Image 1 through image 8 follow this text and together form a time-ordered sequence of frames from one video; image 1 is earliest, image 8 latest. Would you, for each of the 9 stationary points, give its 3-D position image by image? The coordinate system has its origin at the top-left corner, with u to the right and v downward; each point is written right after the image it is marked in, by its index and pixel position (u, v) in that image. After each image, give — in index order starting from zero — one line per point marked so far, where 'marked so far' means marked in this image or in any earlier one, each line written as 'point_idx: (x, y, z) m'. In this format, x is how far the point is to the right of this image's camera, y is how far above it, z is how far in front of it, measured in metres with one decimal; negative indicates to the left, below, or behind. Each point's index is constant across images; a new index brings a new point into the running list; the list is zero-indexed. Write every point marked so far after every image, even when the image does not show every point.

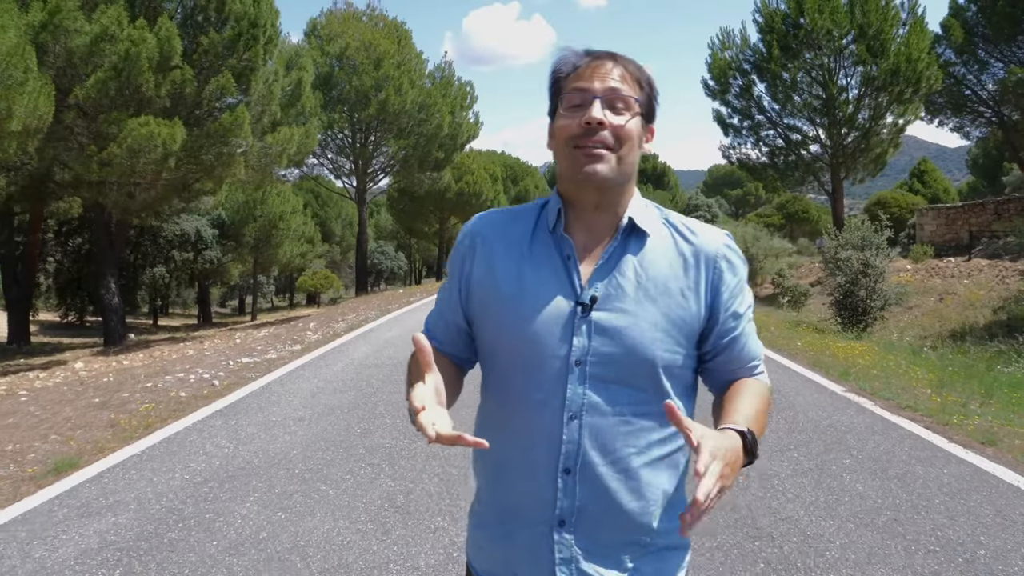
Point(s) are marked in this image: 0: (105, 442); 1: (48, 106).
0: (-3.0, -1.1, +5.8) m
1: (-7.4, +2.9, +12.6) m
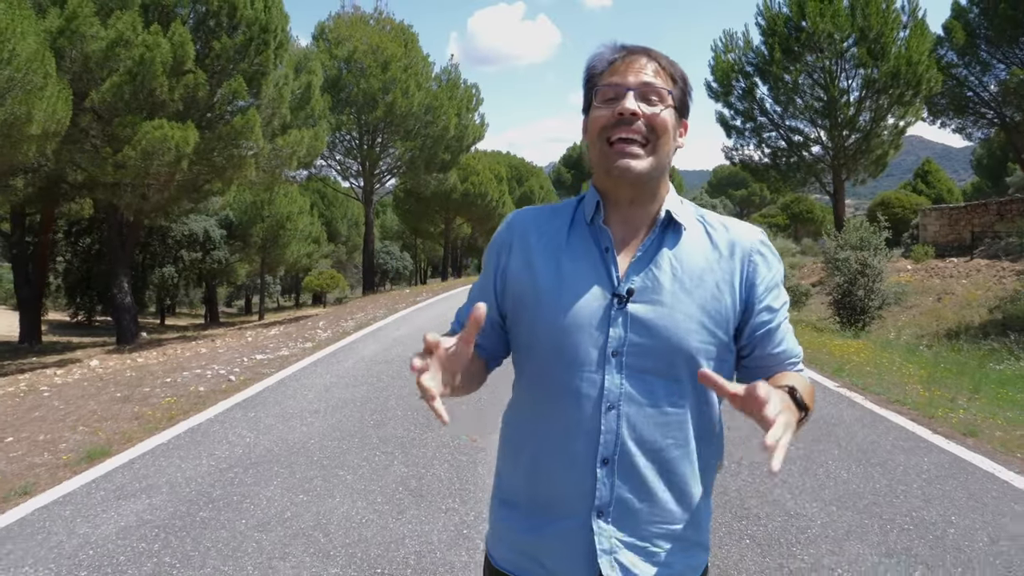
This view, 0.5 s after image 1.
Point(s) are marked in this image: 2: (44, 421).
0: (-2.9, -1.1, +6.1) m
1: (-7.4, +2.9, +13.0) m
2: (-4.4, -1.2, +7.4) m
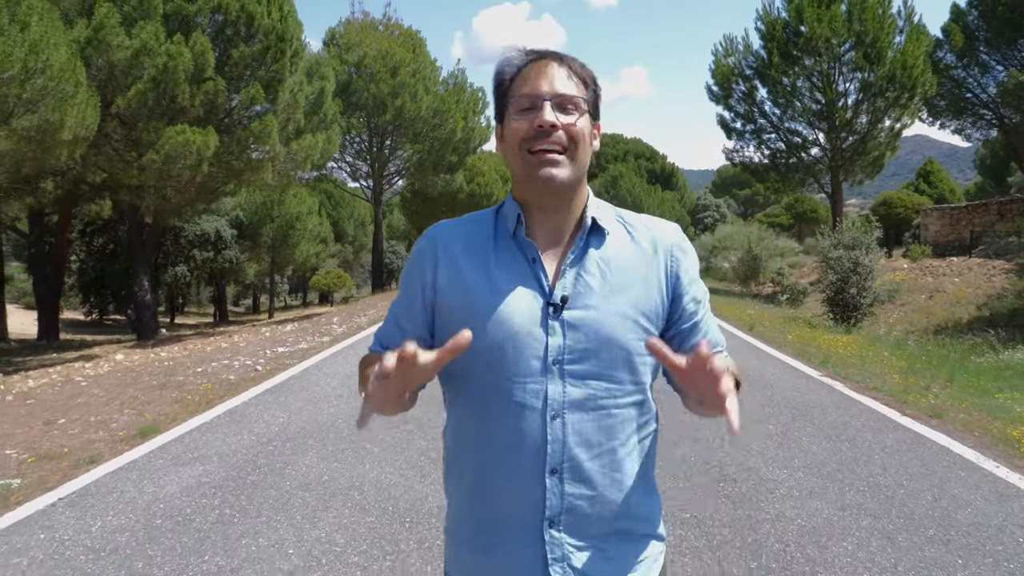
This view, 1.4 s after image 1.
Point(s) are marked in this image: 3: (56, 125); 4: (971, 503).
0: (-2.9, -1.1, +6.8) m
1: (-7.3, +3.0, +13.7) m
2: (-4.3, -1.2, +8.0) m
3: (-7.4, +2.7, +12.9) m
4: (+2.6, -1.2, +4.4) m
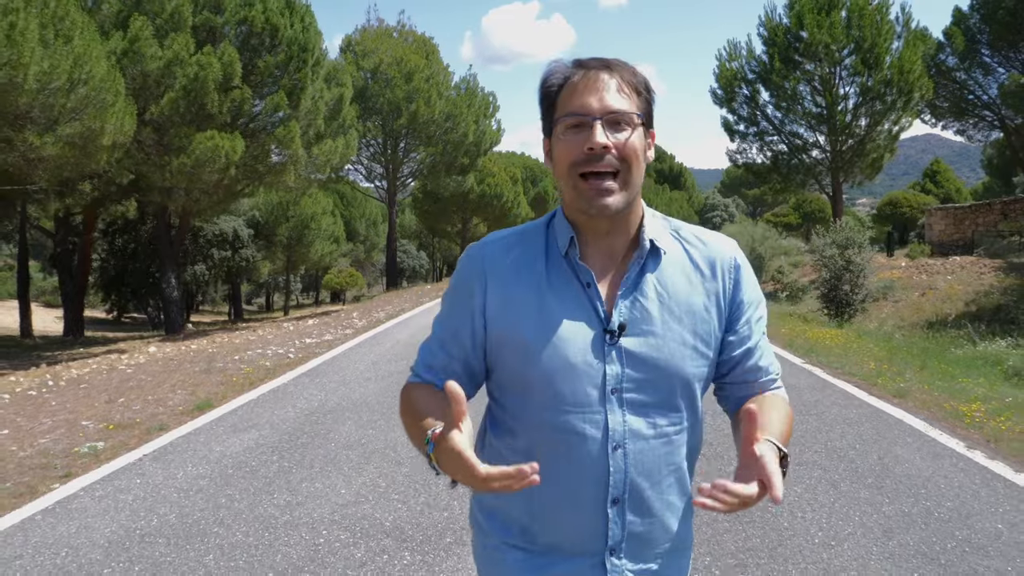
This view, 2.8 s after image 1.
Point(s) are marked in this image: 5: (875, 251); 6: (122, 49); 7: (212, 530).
0: (-2.8, -1.0, +7.7) m
1: (-7.1, +3.0, +14.6) m
2: (-4.2, -1.1, +8.9) m
3: (-7.3, +2.8, +13.9) m
4: (+2.6, -1.1, +5.2) m
5: (+7.6, +0.8, +16.4) m
6: (-7.4, +4.5, +15.0) m
7: (-1.5, -1.2, +4.0) m
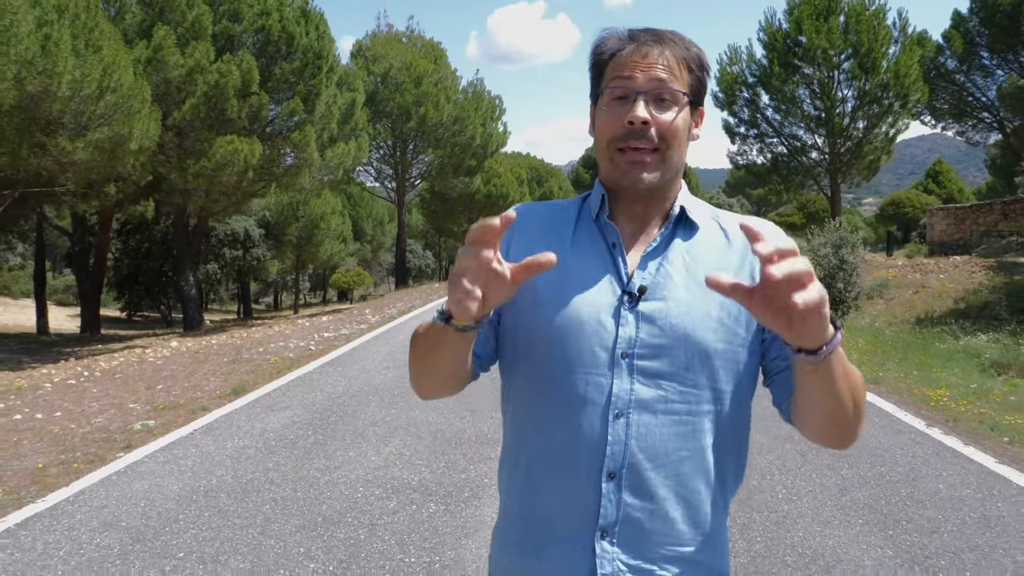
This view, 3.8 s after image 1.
0: (-2.7, -1.0, +8.4) m
1: (-7.0, +3.1, +15.3) m
2: (-4.1, -1.1, +9.6) m
3: (-7.2, +2.8, +14.6) m
4: (+2.7, -1.1, +5.9) m
5: (+7.7, +0.8, +17.0) m
6: (-7.3, +4.6, +15.7) m
7: (-1.5, -1.2, +4.7) m
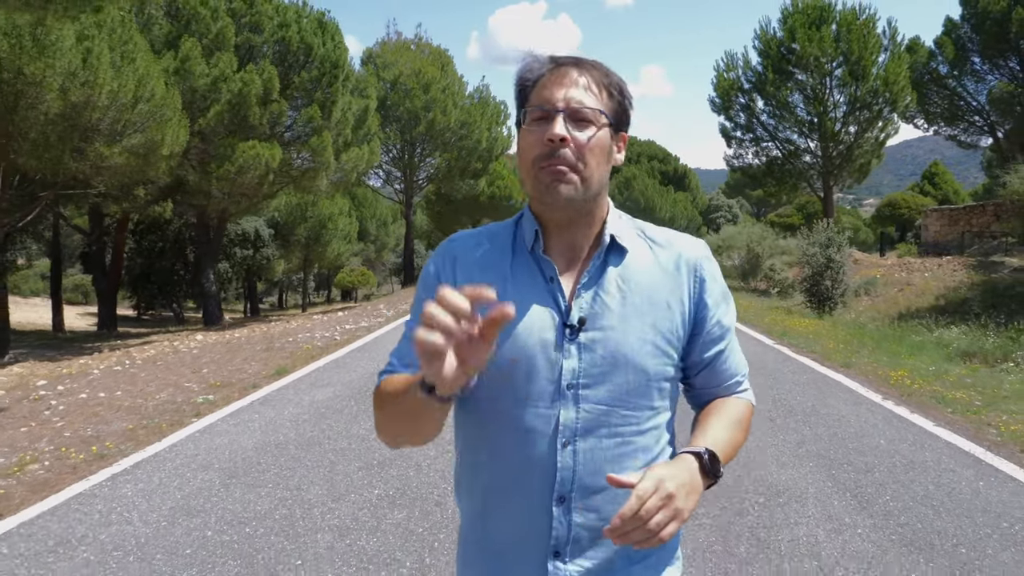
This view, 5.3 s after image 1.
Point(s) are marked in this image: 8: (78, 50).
0: (-2.6, -0.9, +9.4) m
1: (-6.8, +3.2, +16.3) m
2: (-4.0, -1.0, +10.6) m
3: (-7.0, +2.9, +15.6) m
4: (+2.8, -1.0, +6.9) m
5: (+7.8, +0.9, +18.0) m
6: (-7.2, +4.7, +16.7) m
7: (-1.4, -1.1, +5.7) m
8: (-7.4, +4.0, +13.4) m
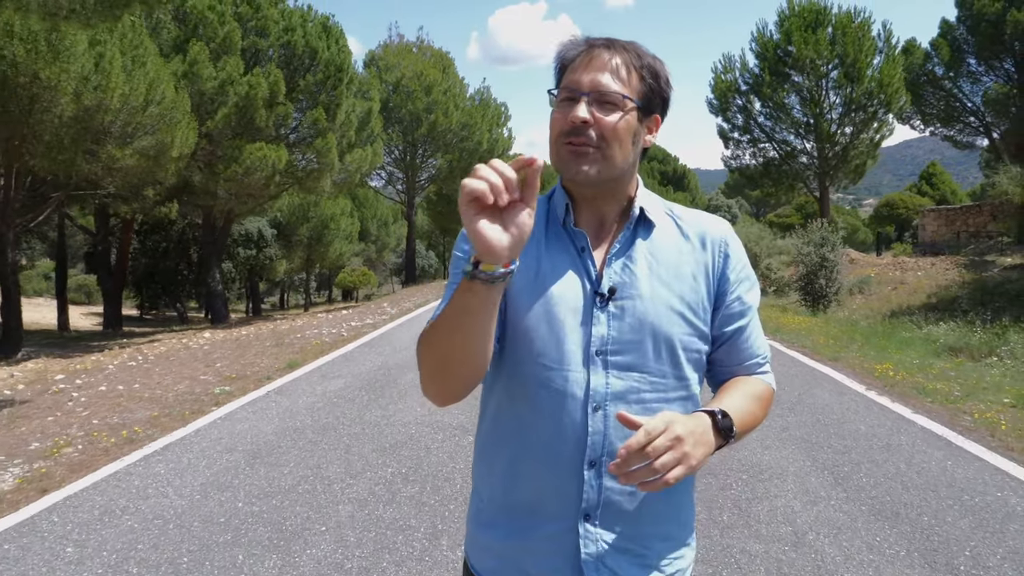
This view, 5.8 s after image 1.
0: (-2.6, -0.8, +9.7) m
1: (-6.8, +3.2, +16.7) m
2: (-3.9, -1.0, +11.0) m
3: (-7.0, +2.9, +16.0) m
4: (+2.8, -1.0, +7.3) m
5: (+7.8, +0.9, +18.4) m
6: (-7.1, +4.7, +17.1) m
7: (-1.3, -1.1, +6.1) m
8: (-7.4, +4.1, +13.8) m
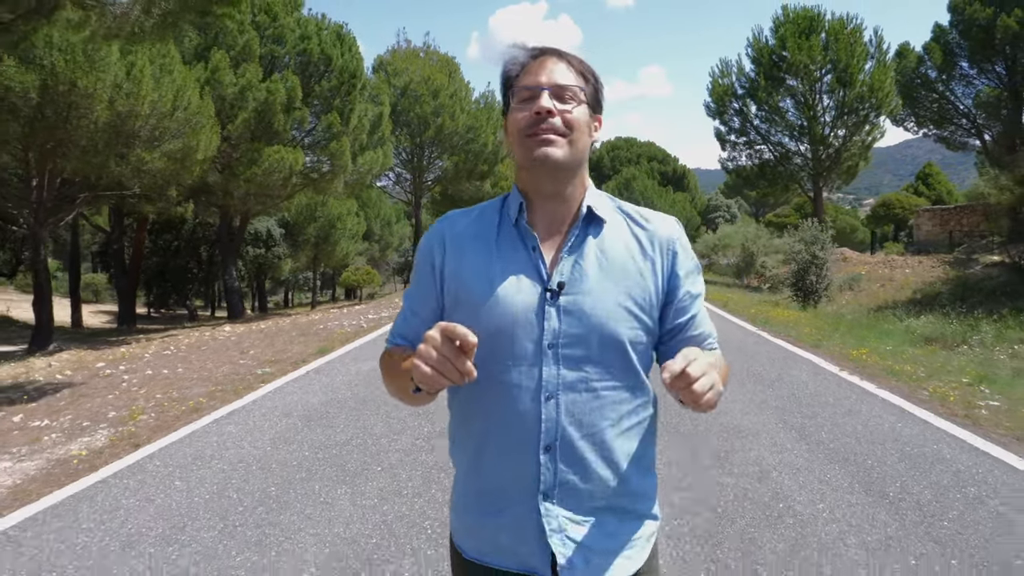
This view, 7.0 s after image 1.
0: (-2.4, -0.8, +10.7) m
1: (-6.7, +3.3, +17.6) m
2: (-3.8, -0.9, +11.9) m
3: (-6.9, +3.0, +16.9) m
4: (+3.0, -0.9, +8.2) m
5: (+8.0, +1.0, +19.3) m
6: (-7.0, +4.8, +18.0) m
7: (-1.2, -1.0, +7.0) m
8: (-7.2, +4.2, +14.7) m
